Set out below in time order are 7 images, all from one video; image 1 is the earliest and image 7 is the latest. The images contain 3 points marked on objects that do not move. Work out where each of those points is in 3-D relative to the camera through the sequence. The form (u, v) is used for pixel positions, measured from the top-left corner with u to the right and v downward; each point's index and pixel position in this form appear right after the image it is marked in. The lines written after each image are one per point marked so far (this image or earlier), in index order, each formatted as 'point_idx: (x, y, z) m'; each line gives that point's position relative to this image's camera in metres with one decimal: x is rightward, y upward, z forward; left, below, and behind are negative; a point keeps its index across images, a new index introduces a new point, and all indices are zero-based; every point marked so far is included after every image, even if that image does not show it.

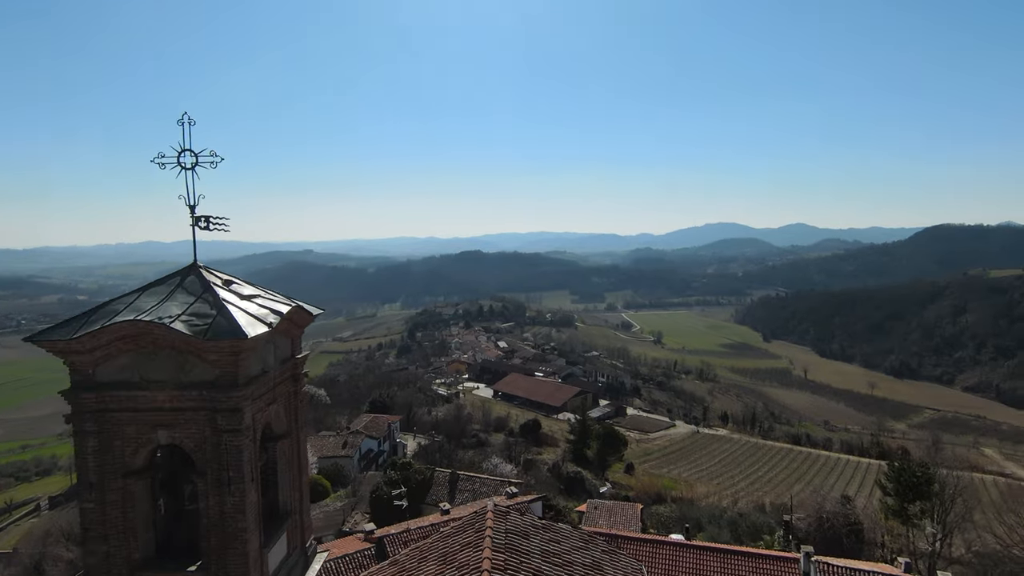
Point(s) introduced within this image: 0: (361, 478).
0: (-5.2, -6.5, +18.5) m
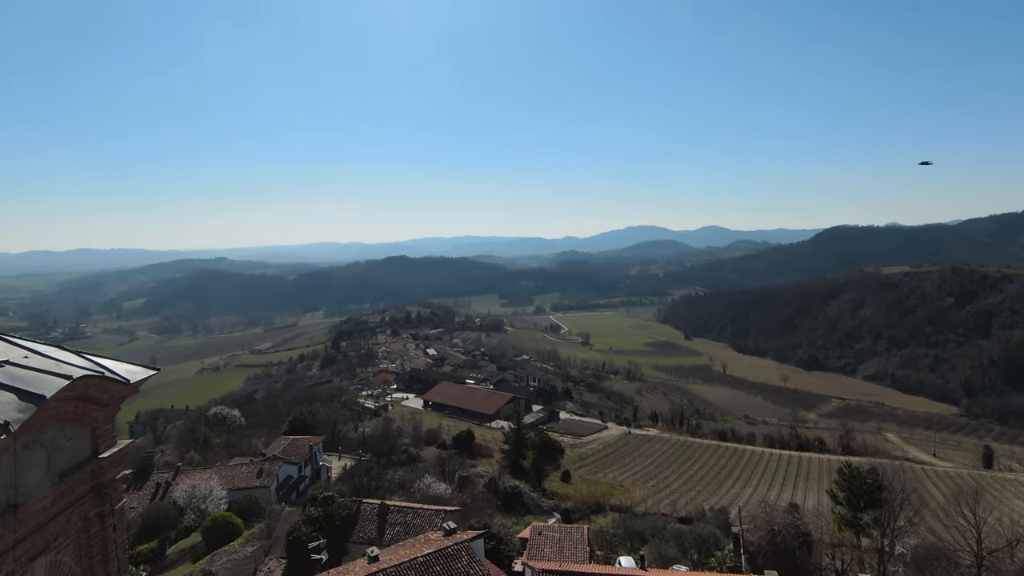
0: (-7.2, -6.9, +16.6) m
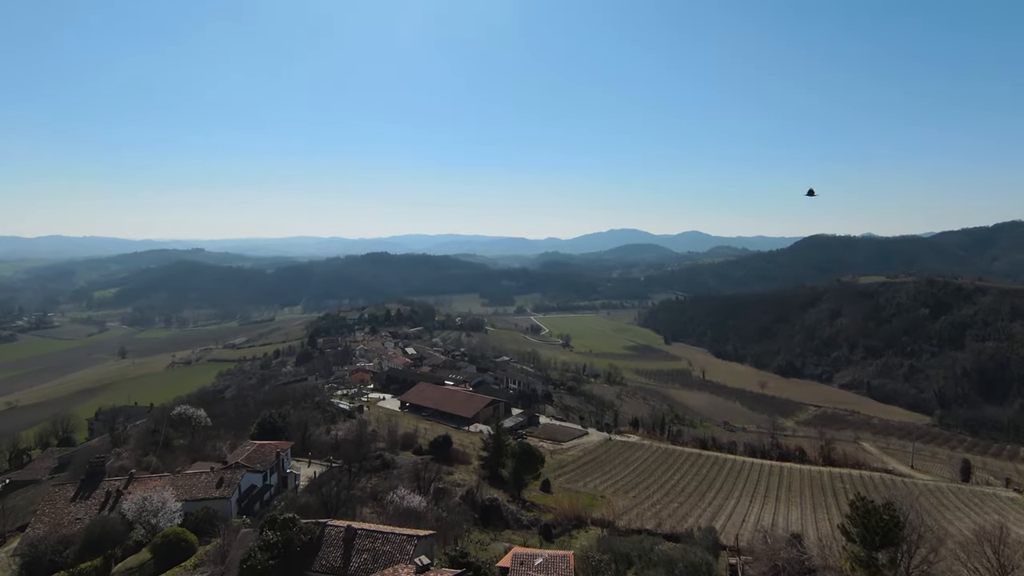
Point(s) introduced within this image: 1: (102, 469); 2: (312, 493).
0: (-7.8, -6.8, +15.3) m
1: (-14.5, -6.4, +19.1) m
2: (-7.4, -7.5, +20.0) m
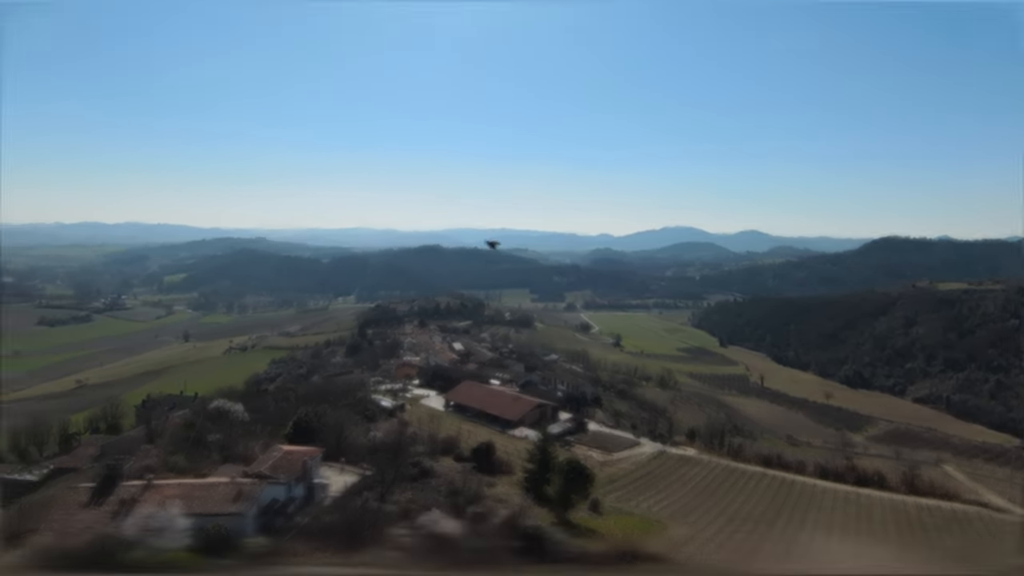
0: (-6.7, -6.7, +13.6) m
1: (-12.9, -6.1, +18.0) m
2: (-5.8, -7.4, +18.2) m
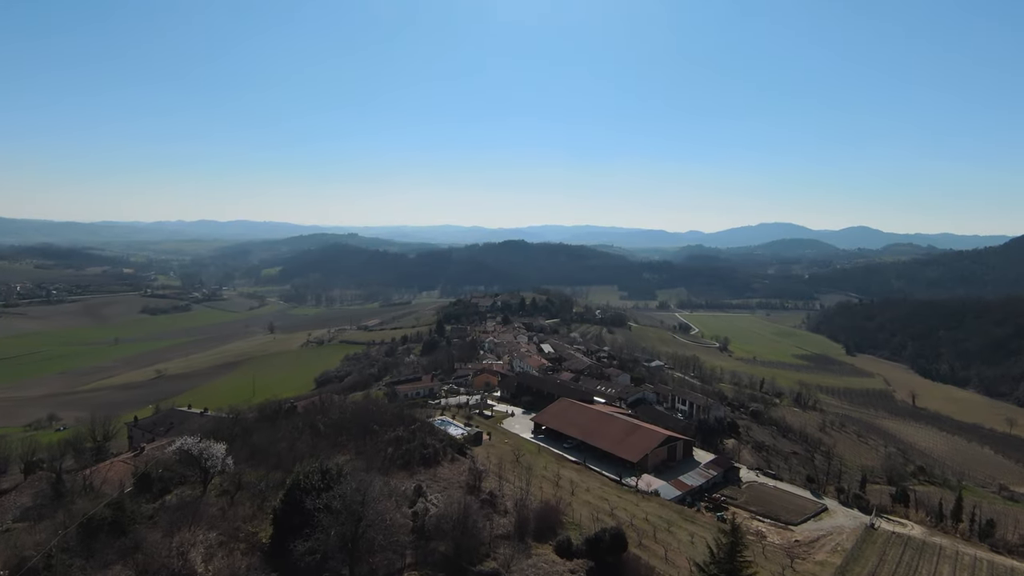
0: (-4.4, -5.9, +1.8) m
1: (-9.9, -5.2, +7.1) m
2: (-2.8, -6.6, +6.3) m
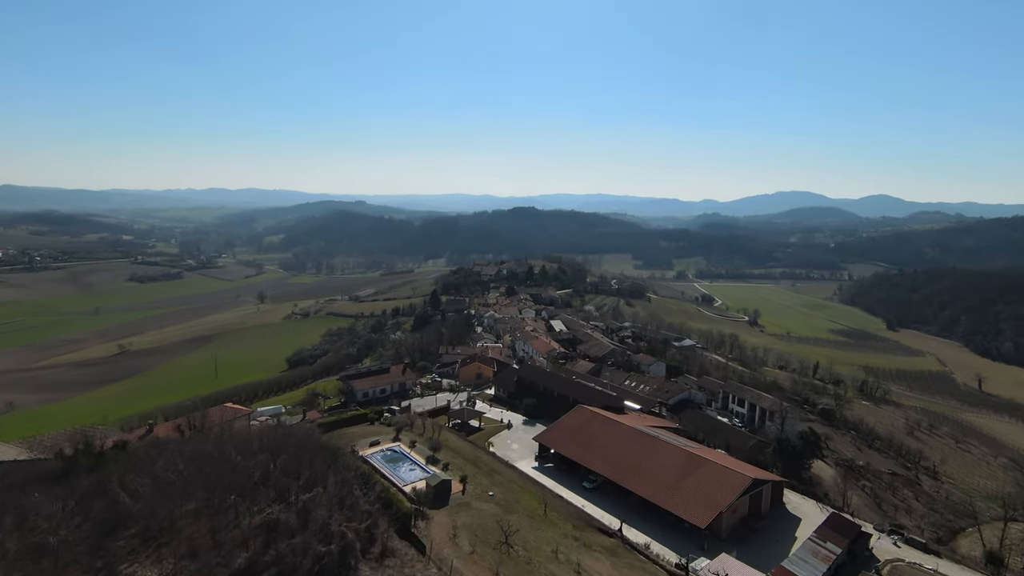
0: (-5.3, -5.9, -10.2) m
1: (-10.7, -4.9, -4.9) m
2: (-3.7, -6.4, -5.8) m
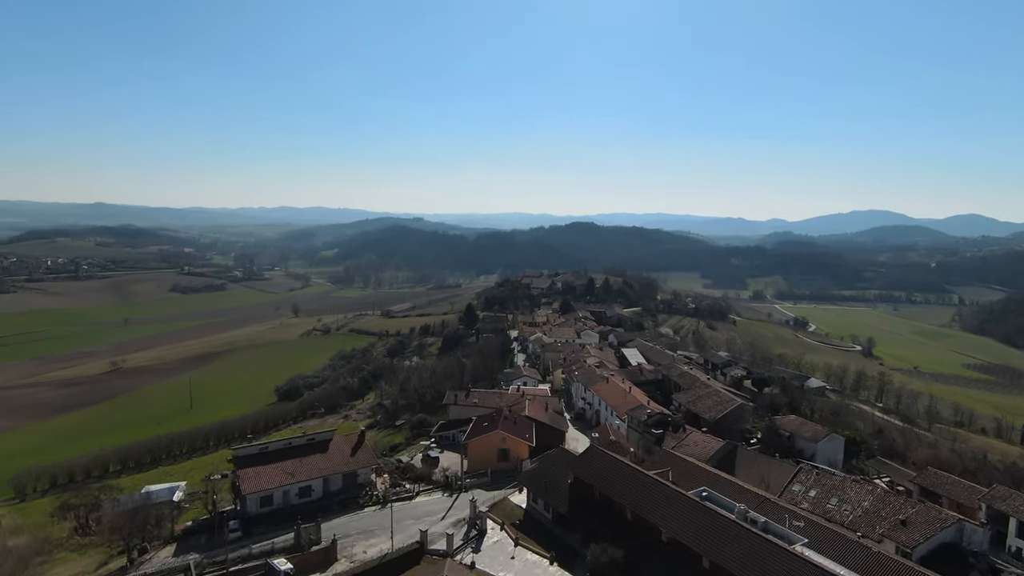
0: (-8.3, -4.4, -26.8) m
1: (-13.1, -3.4, -20.8) m
2: (-6.2, -5.0, -22.6) m
